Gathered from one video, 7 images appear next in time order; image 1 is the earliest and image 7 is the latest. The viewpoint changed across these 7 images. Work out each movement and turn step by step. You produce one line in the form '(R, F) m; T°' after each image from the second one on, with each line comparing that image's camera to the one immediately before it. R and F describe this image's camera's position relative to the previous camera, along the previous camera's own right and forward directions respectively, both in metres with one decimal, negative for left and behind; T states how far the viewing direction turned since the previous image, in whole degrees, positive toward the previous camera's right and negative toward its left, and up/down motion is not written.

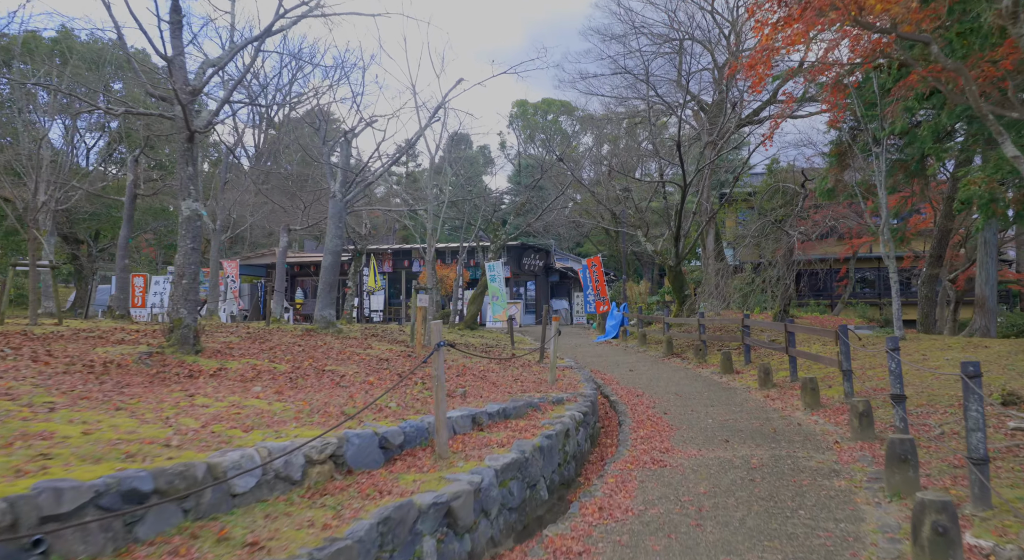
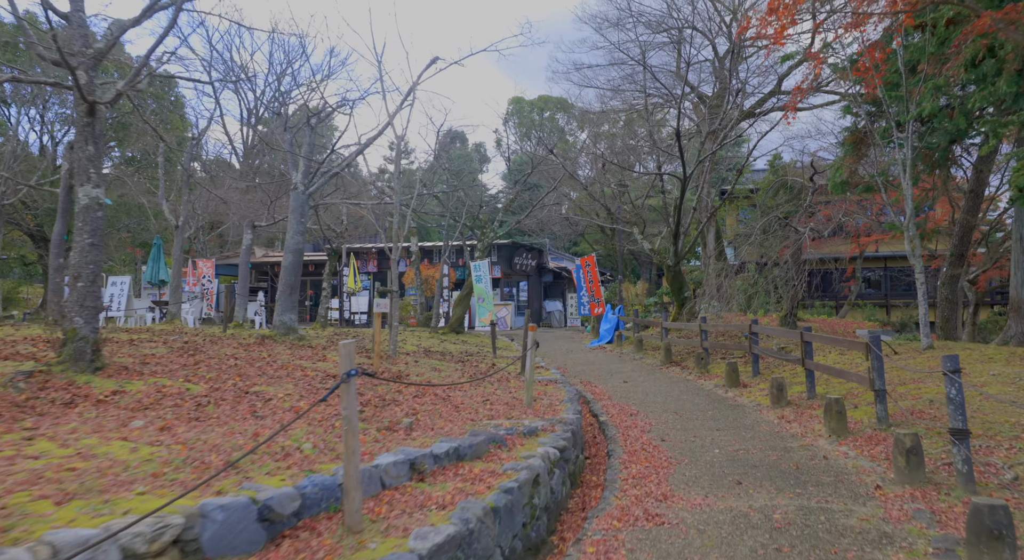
(+0.3, +1.2) m; 0°
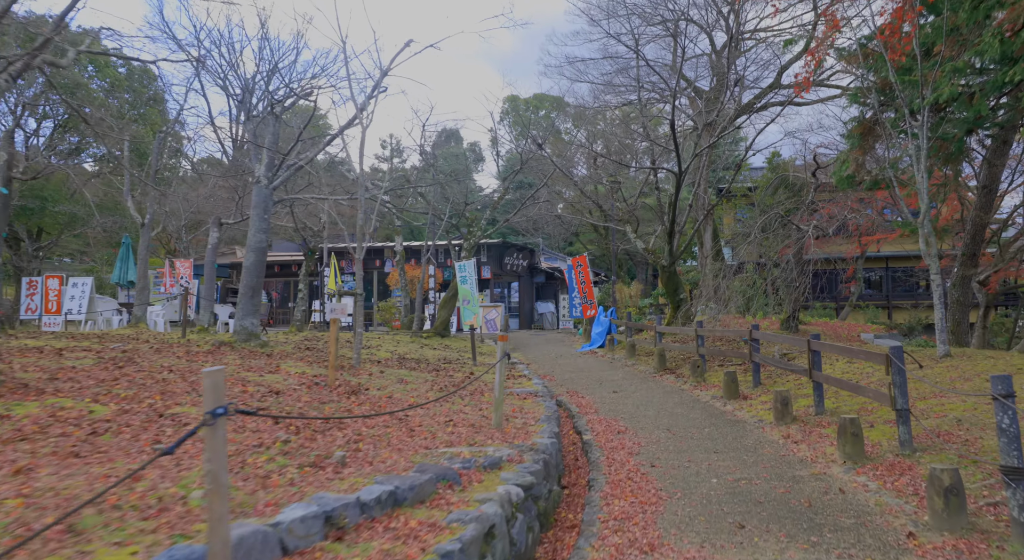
(+0.3, +0.9) m; 0°
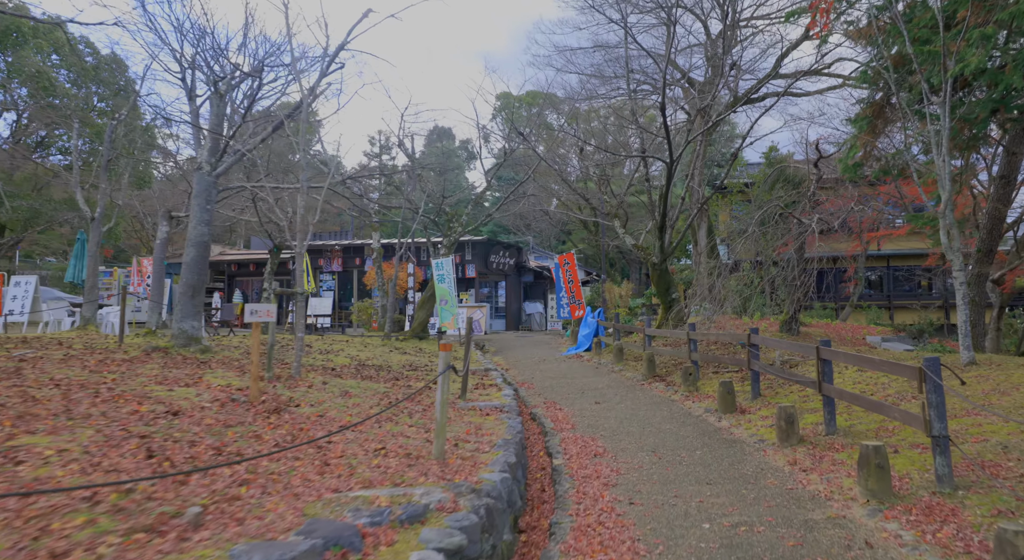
(+0.4, +1.1) m; 0°
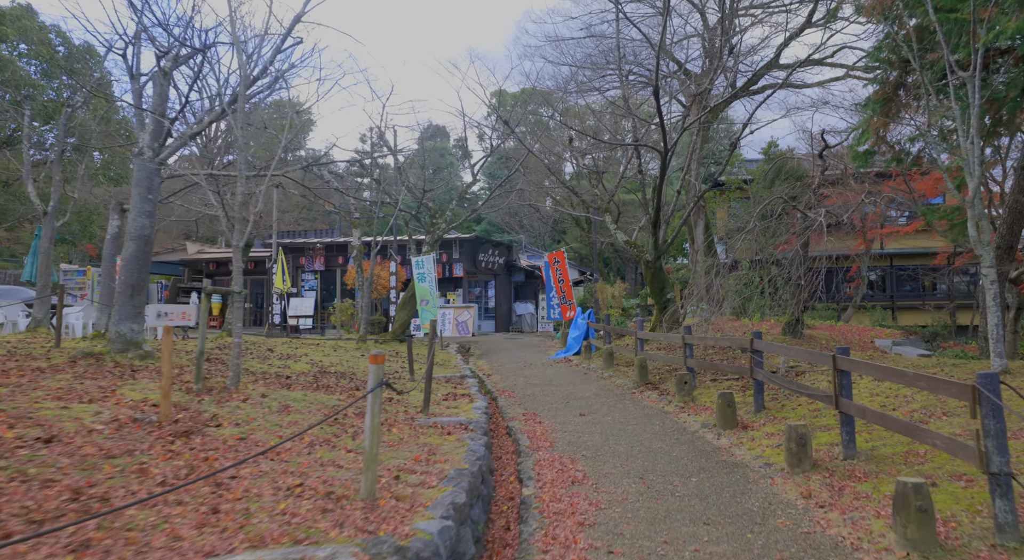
(+0.3, +0.9) m; 0°
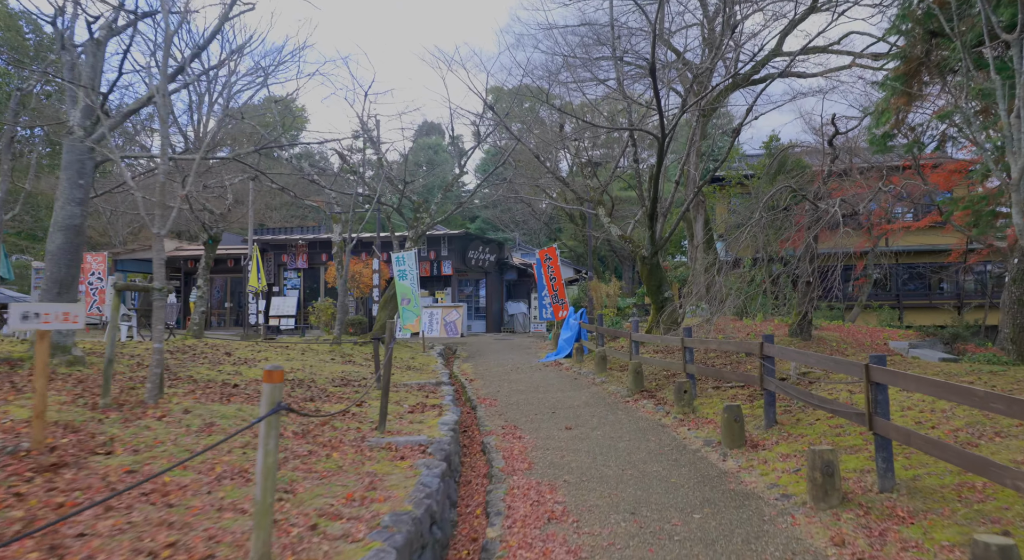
(+0.2, +0.9) m; 0°
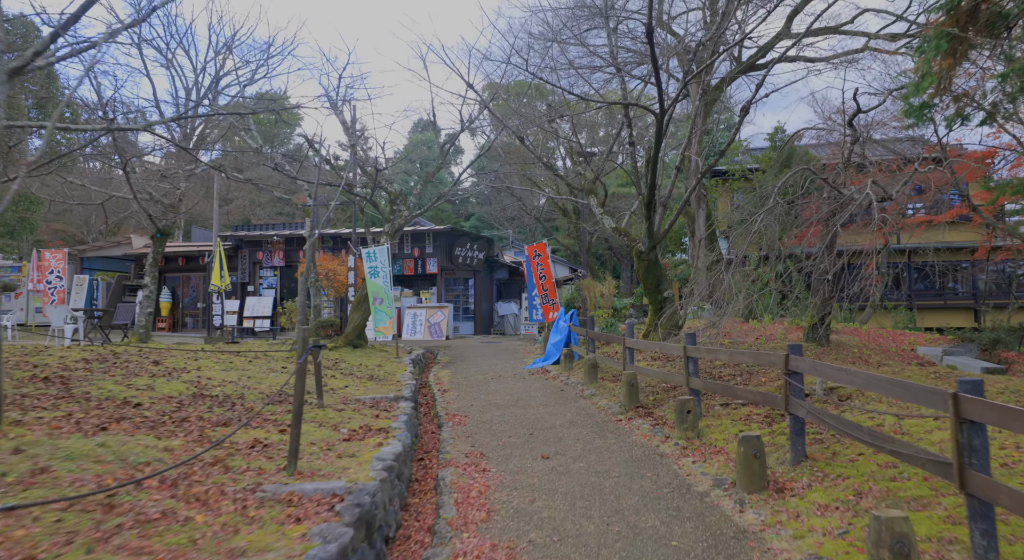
(+0.3, +1.3) m; 0°
